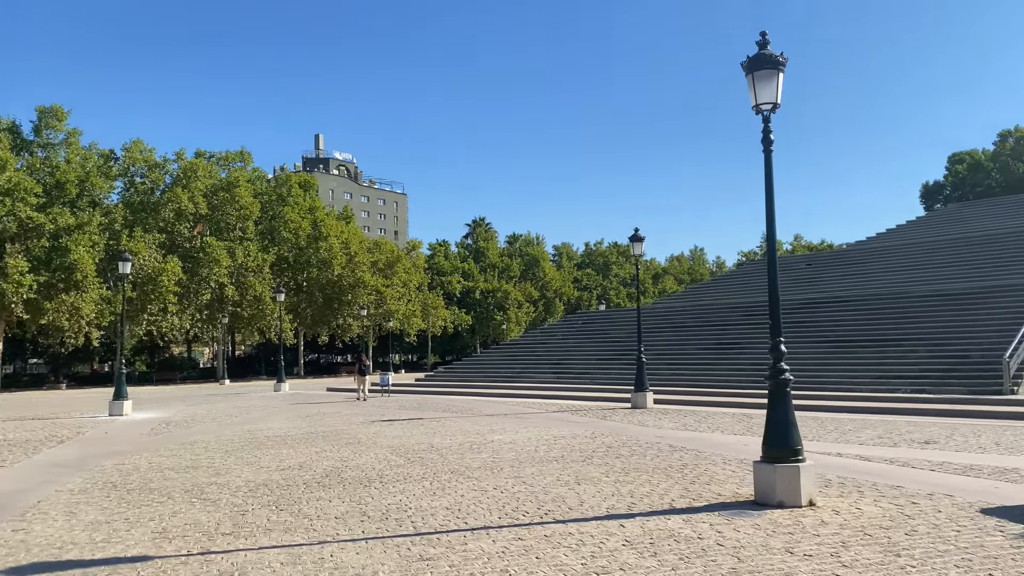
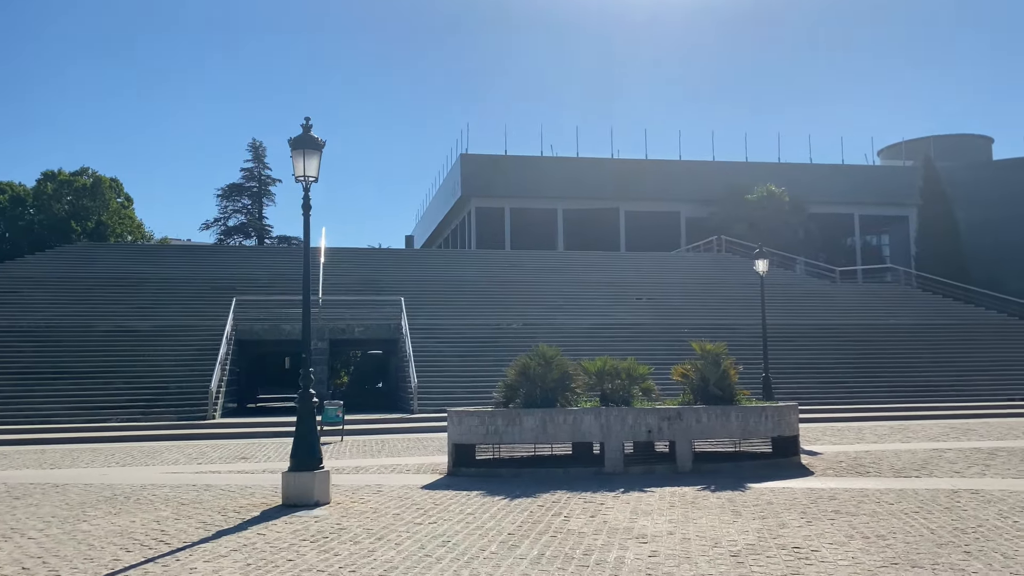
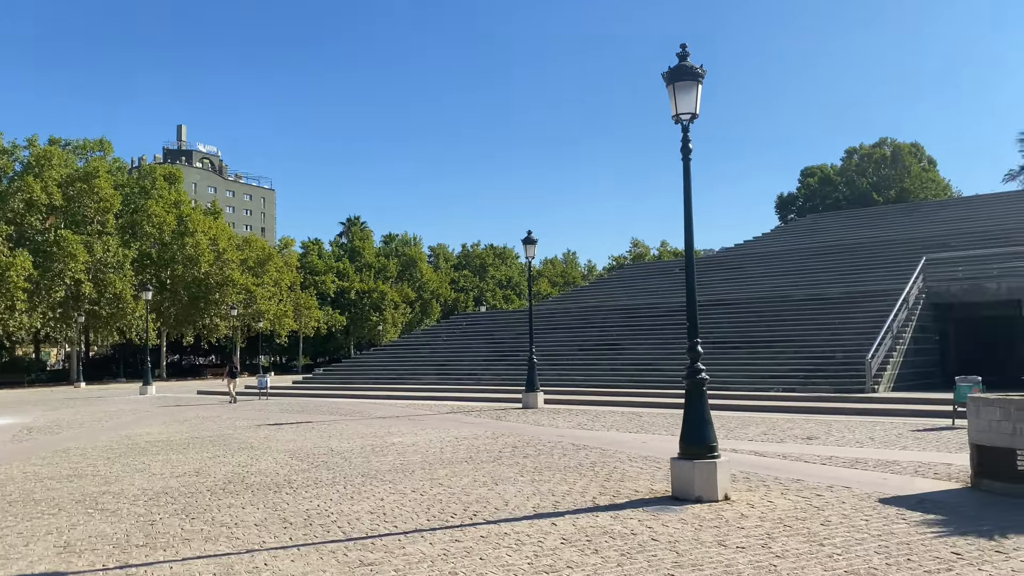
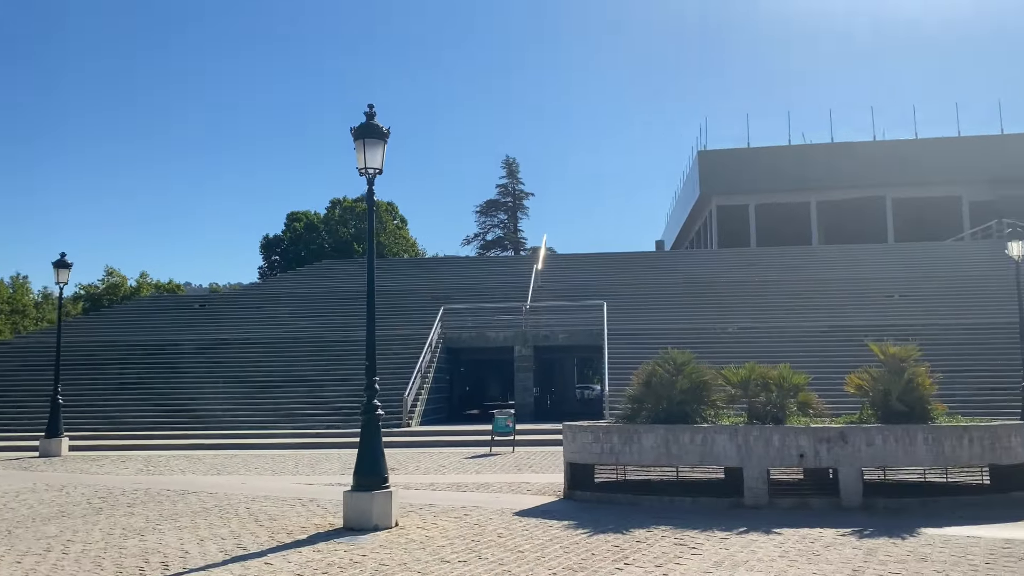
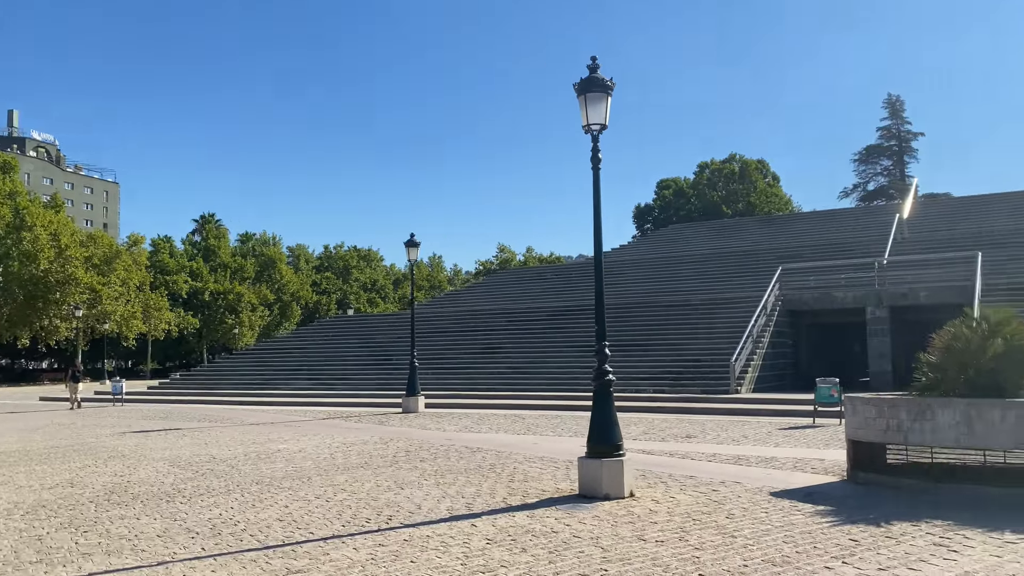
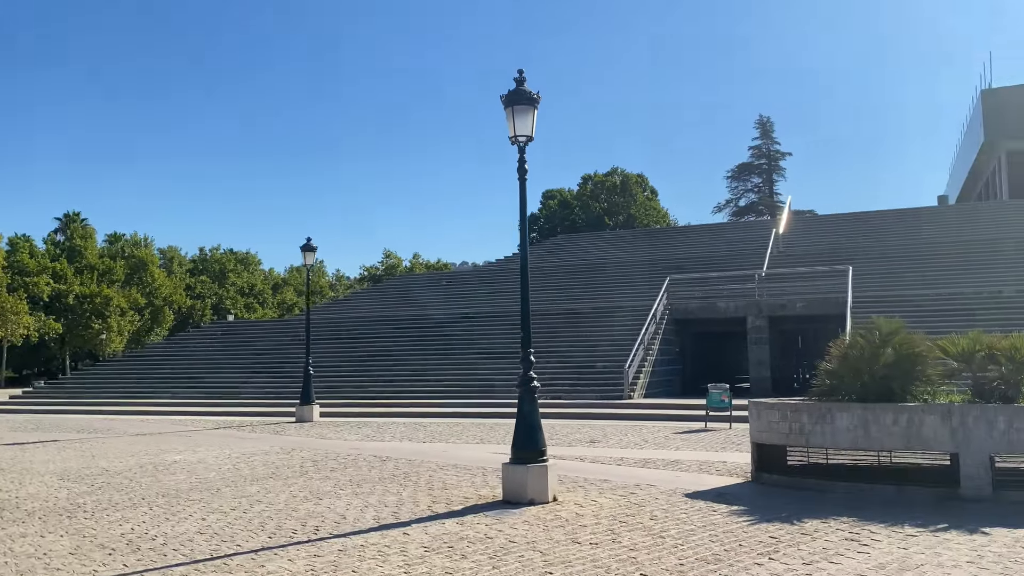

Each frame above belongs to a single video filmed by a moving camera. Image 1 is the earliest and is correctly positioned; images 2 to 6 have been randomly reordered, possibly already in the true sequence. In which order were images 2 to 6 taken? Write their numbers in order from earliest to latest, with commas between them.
3, 5, 6, 4, 2
